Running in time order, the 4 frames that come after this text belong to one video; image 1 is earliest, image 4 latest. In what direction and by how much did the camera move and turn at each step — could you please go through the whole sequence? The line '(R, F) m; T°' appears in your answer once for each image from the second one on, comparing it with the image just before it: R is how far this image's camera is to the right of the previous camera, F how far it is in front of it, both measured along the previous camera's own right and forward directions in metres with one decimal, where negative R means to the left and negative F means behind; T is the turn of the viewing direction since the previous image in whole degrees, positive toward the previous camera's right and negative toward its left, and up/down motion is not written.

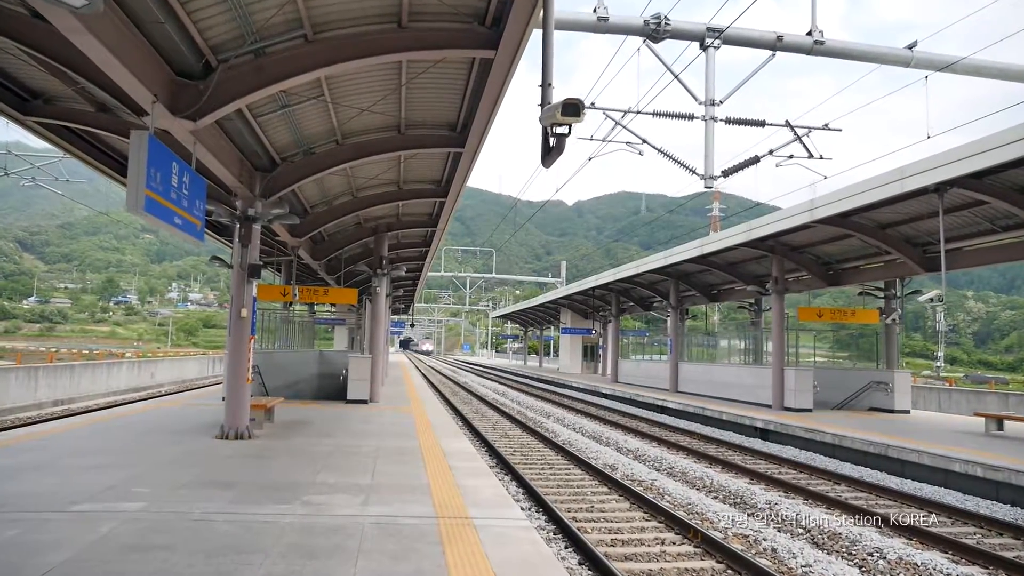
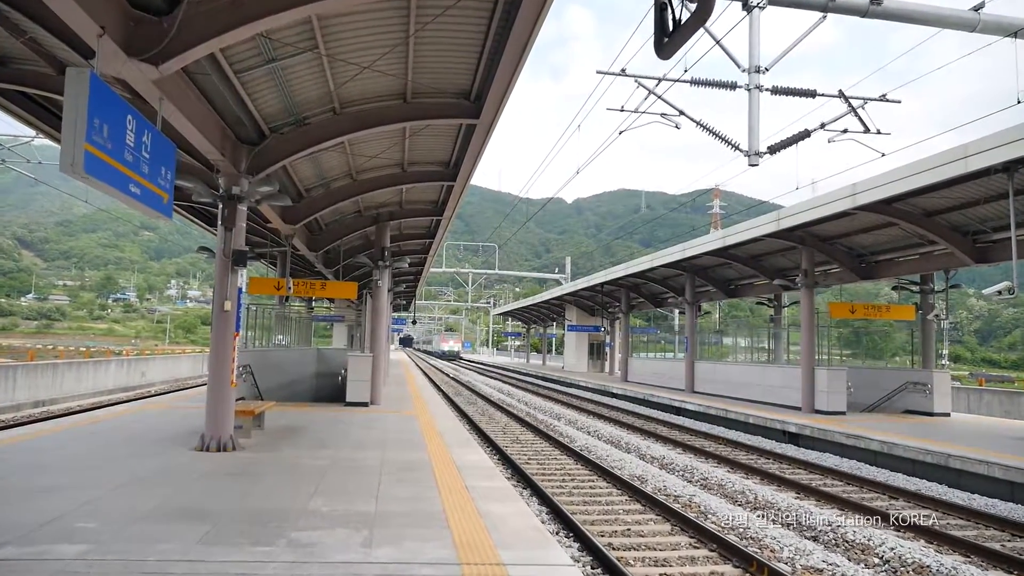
(-0.3, +1.2) m; 0°
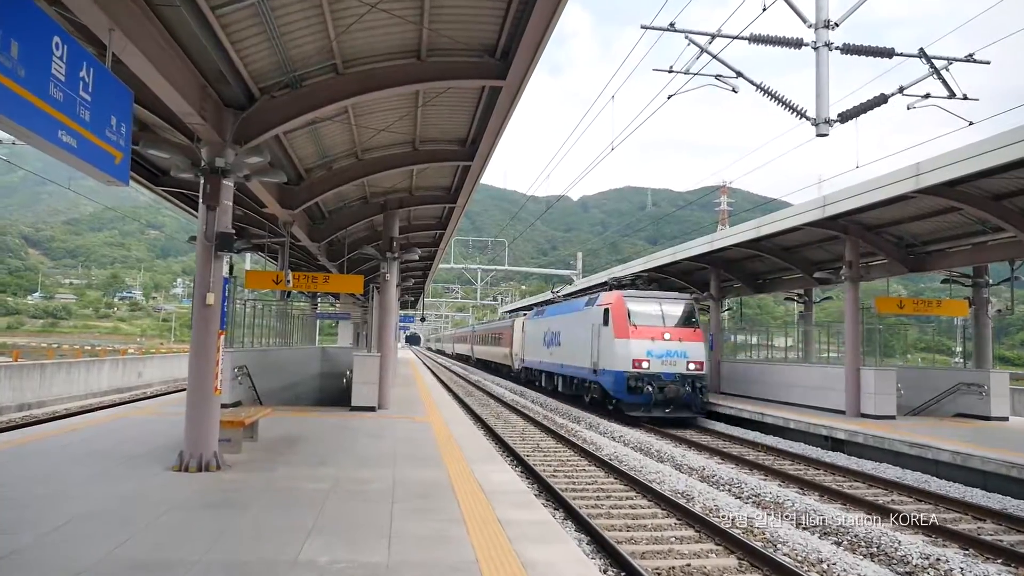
(-0.3, +1.3) m; 0°
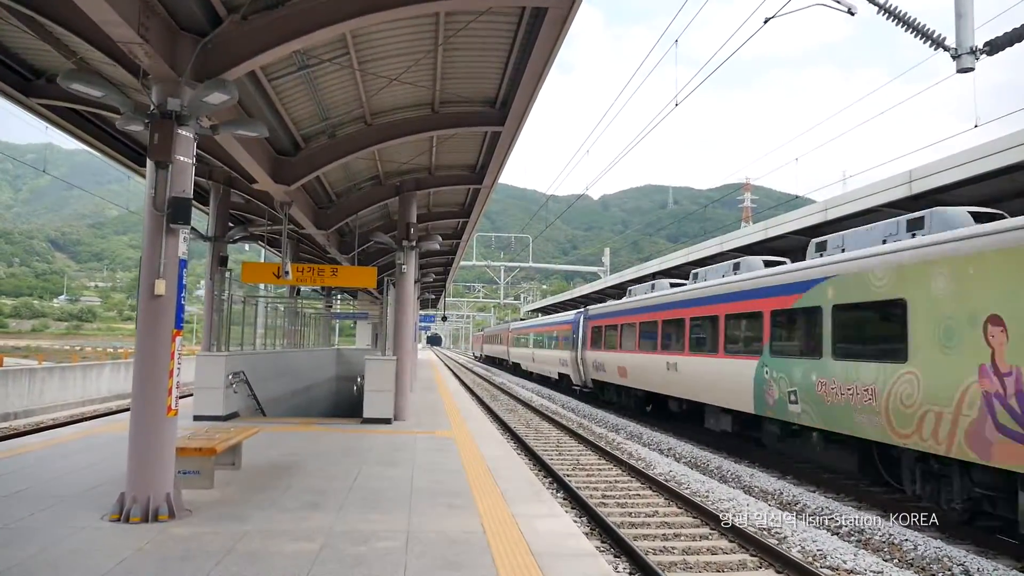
(-0.3, +1.9) m; -2°
